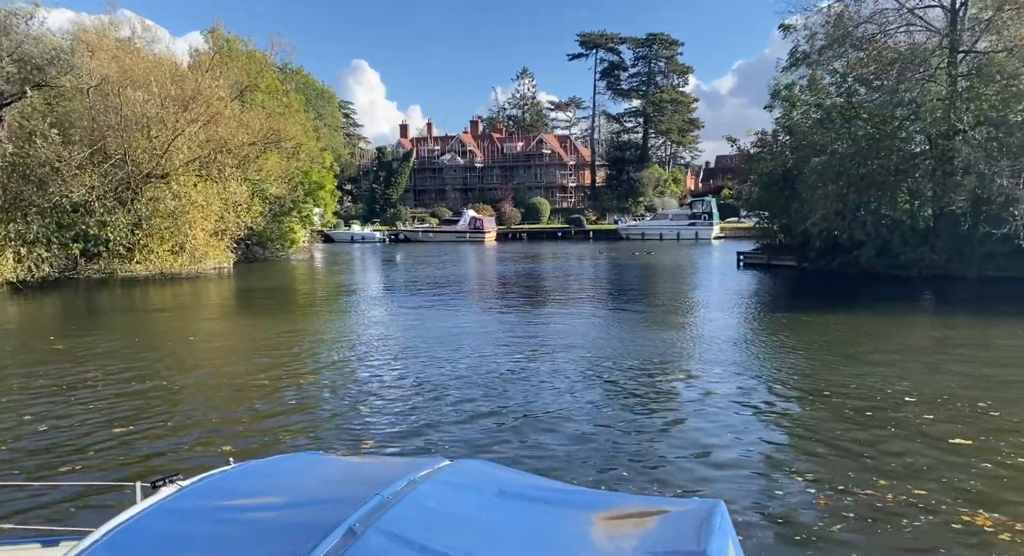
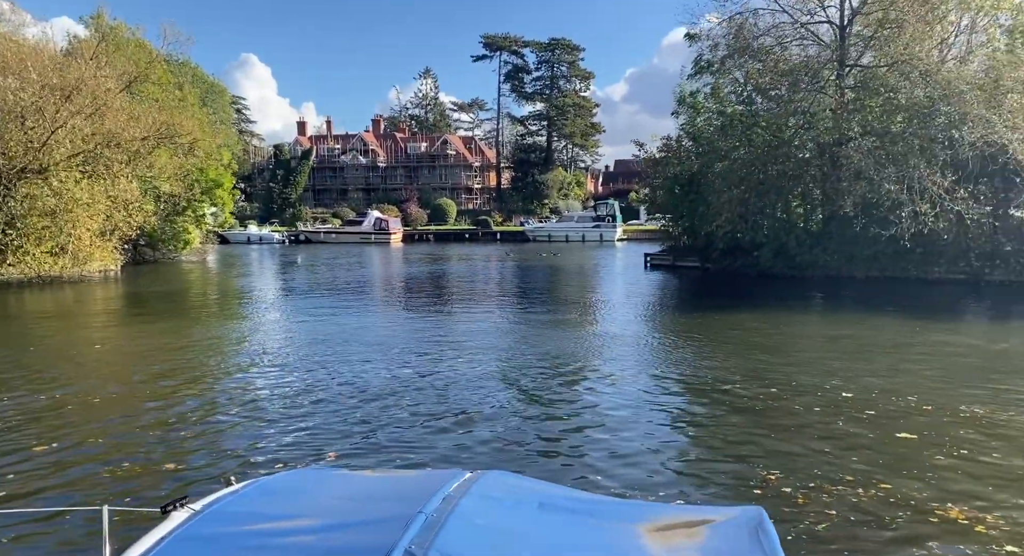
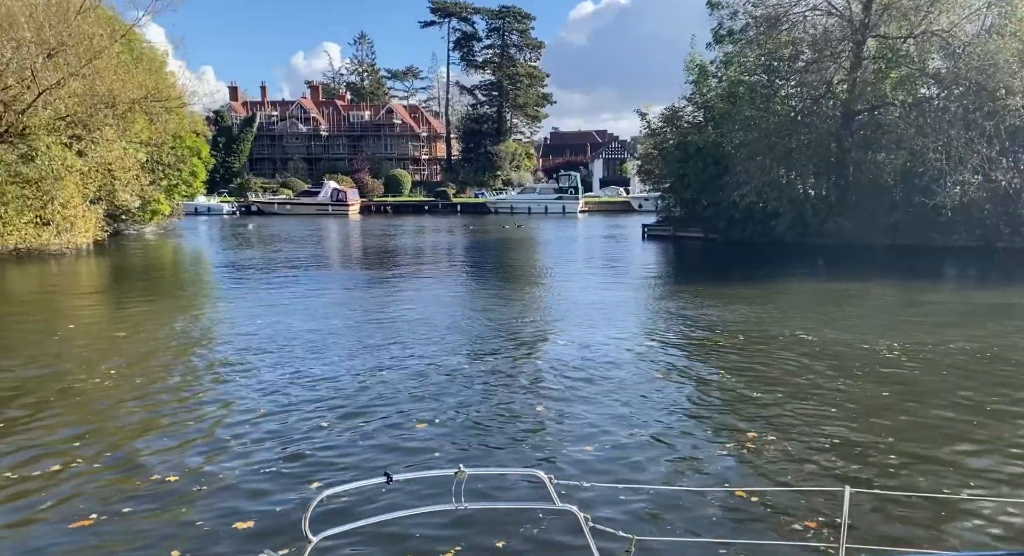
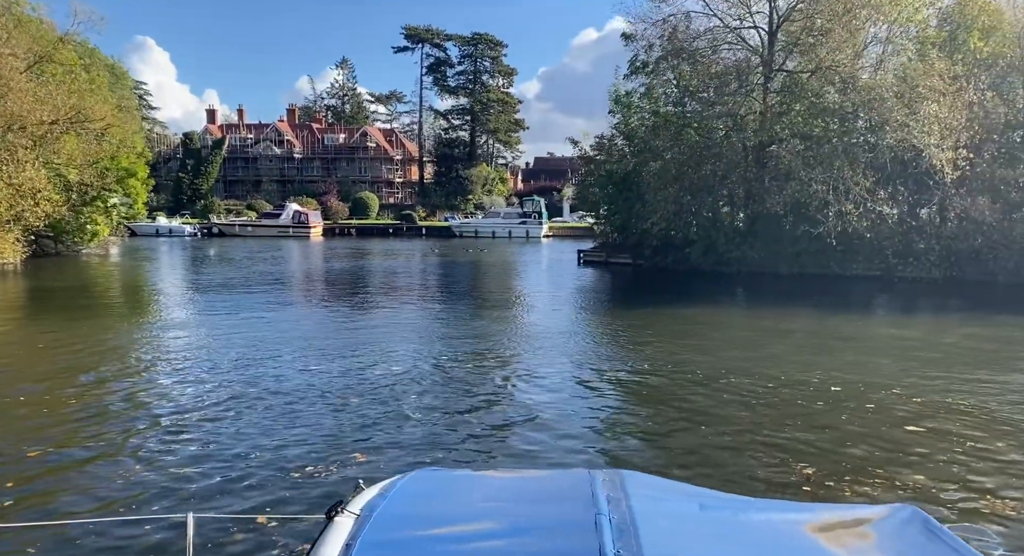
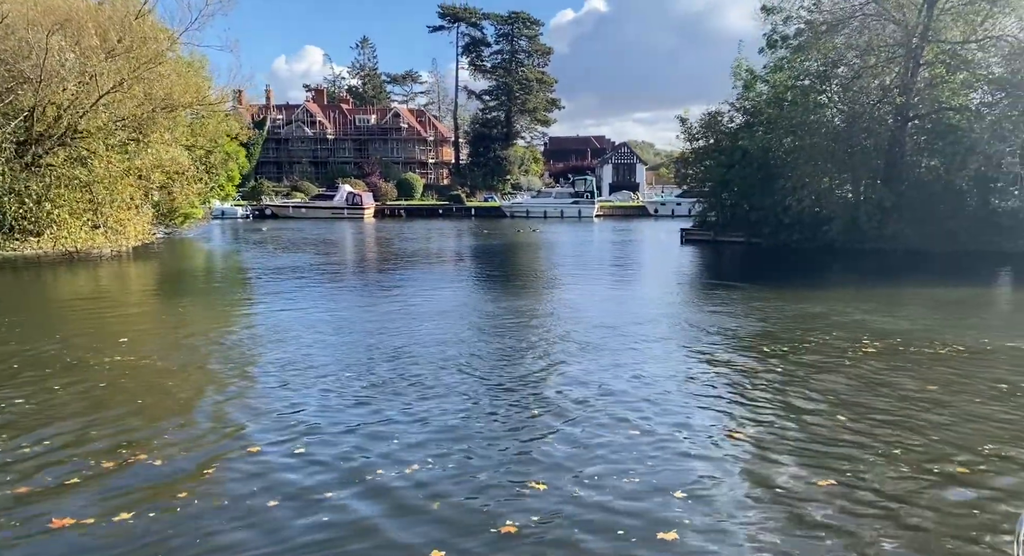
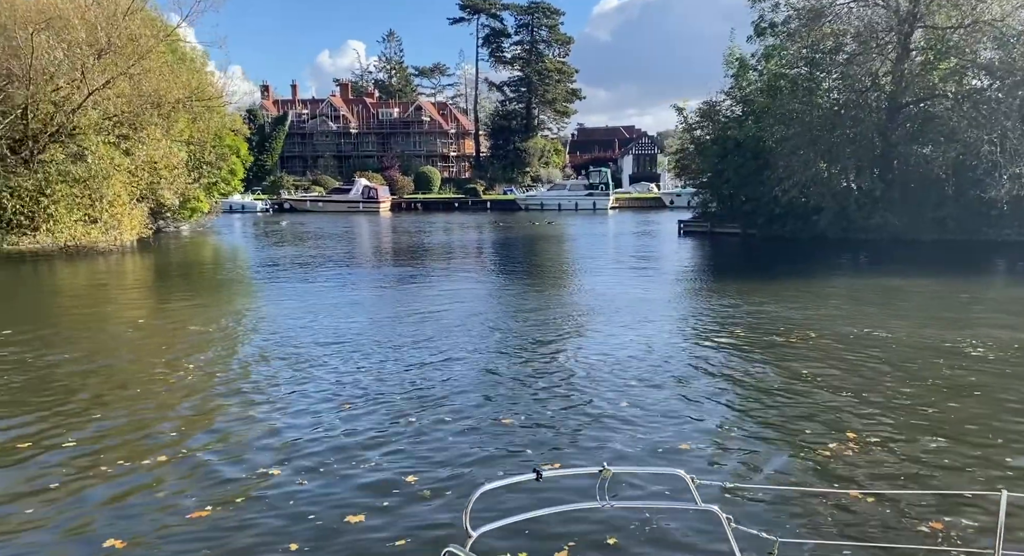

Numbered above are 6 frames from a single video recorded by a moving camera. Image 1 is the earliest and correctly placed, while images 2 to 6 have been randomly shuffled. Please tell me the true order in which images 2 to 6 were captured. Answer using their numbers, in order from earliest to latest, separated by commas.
2, 4, 3, 6, 5
